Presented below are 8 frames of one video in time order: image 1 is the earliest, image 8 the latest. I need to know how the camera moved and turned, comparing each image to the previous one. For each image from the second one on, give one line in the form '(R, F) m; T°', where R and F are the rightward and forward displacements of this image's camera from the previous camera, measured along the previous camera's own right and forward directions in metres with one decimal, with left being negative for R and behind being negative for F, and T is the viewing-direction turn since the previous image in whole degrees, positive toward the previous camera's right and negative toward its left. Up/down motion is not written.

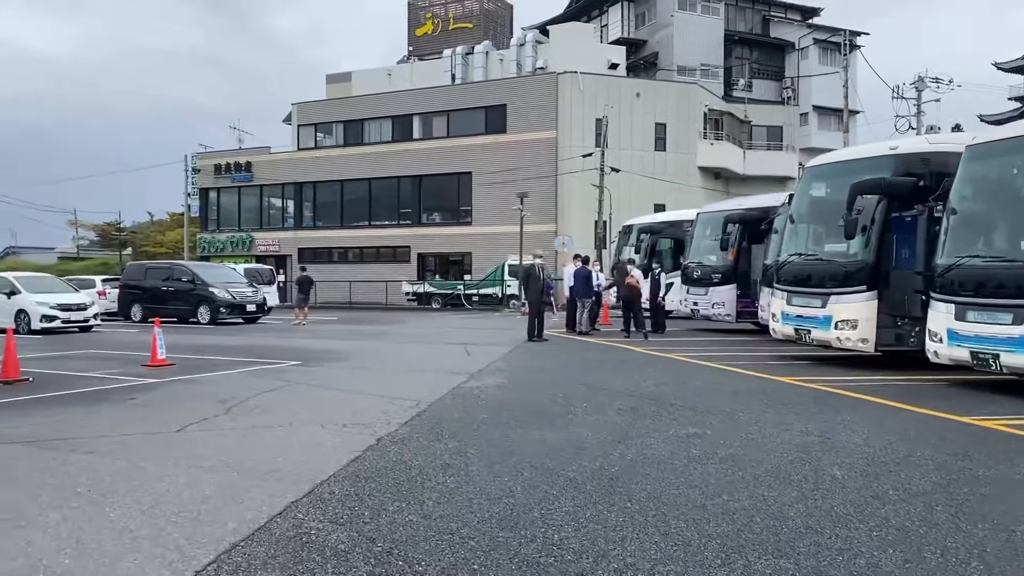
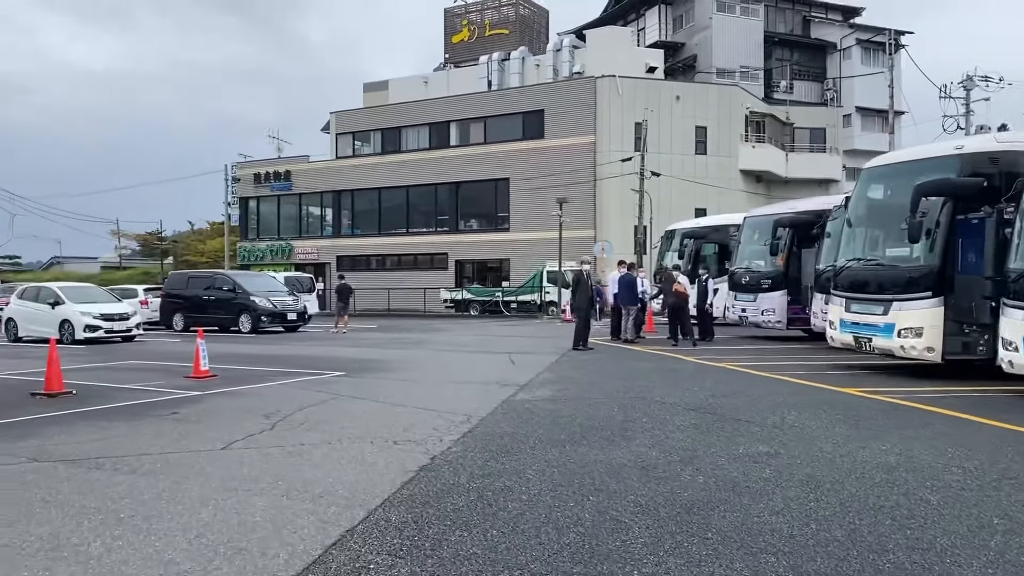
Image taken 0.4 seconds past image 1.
(-0.2, +0.4) m; -2°
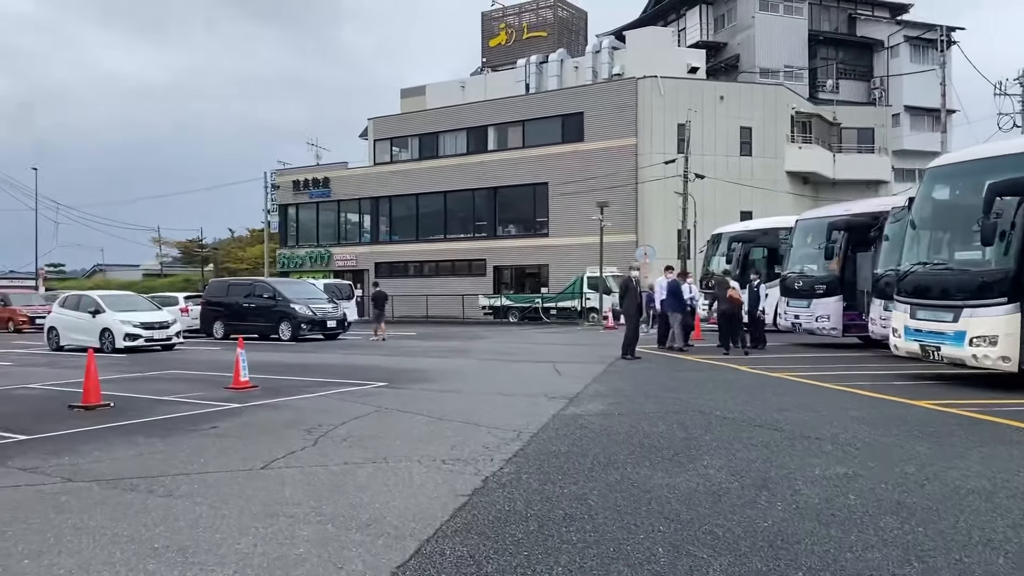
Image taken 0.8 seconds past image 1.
(-0.1, +0.4) m; -2°
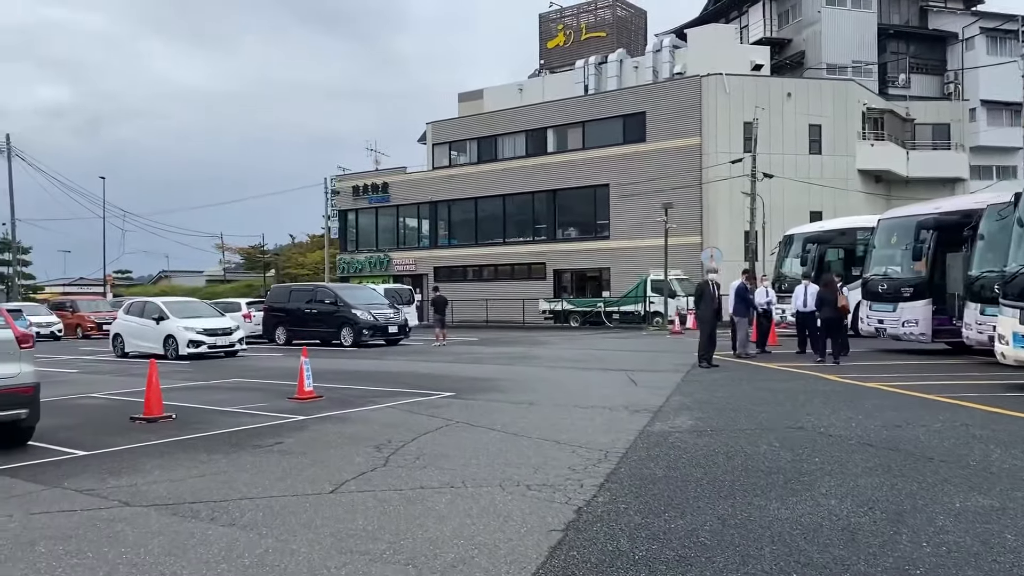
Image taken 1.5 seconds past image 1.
(-0.2, +0.6) m; -4°
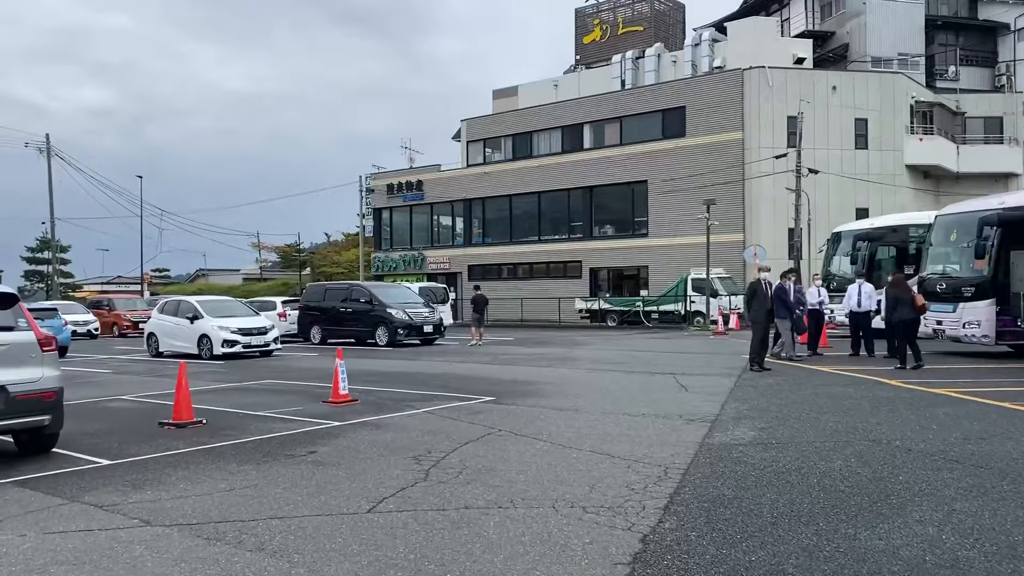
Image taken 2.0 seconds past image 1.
(-0.1, +0.5) m; -2°
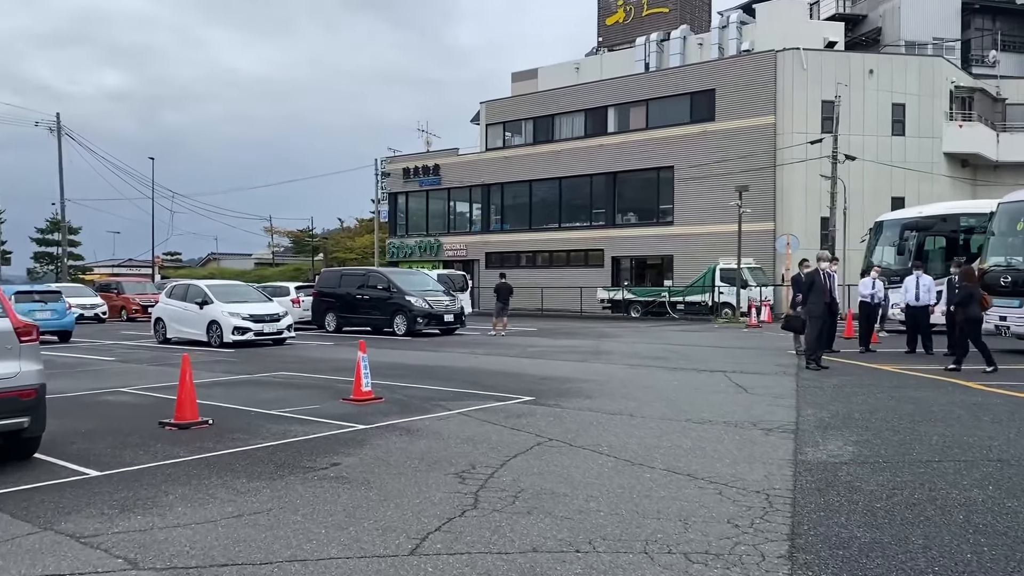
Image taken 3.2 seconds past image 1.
(-0.4, +1.1) m; -1°
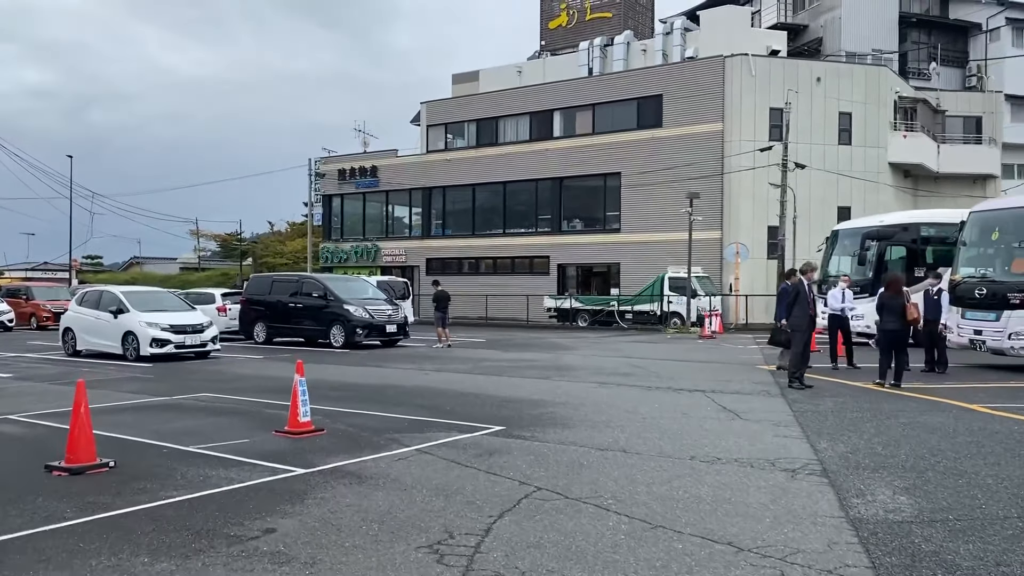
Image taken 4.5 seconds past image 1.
(-0.3, +1.3) m; +4°
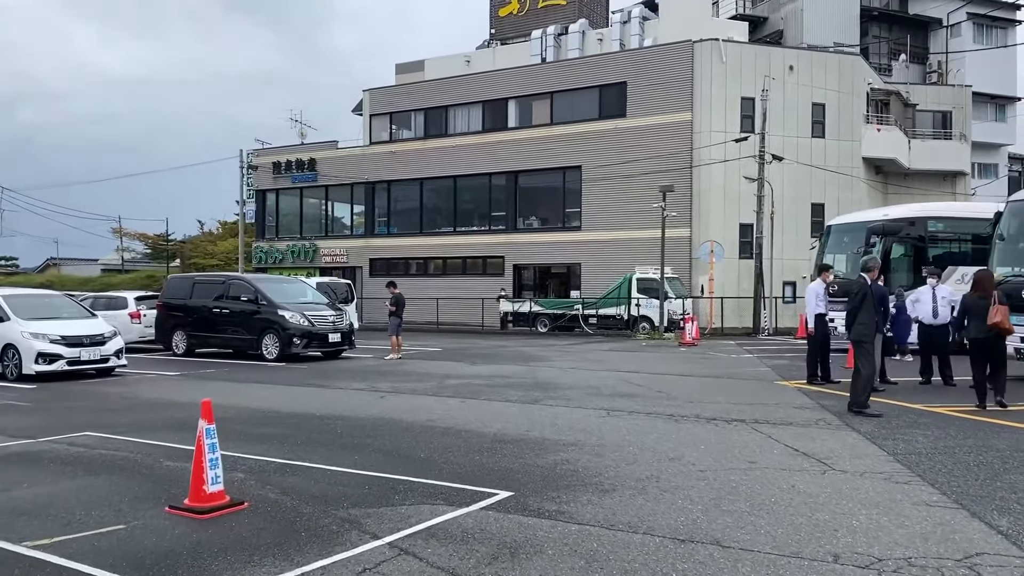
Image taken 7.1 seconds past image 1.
(-0.5, +2.7) m; +4°
